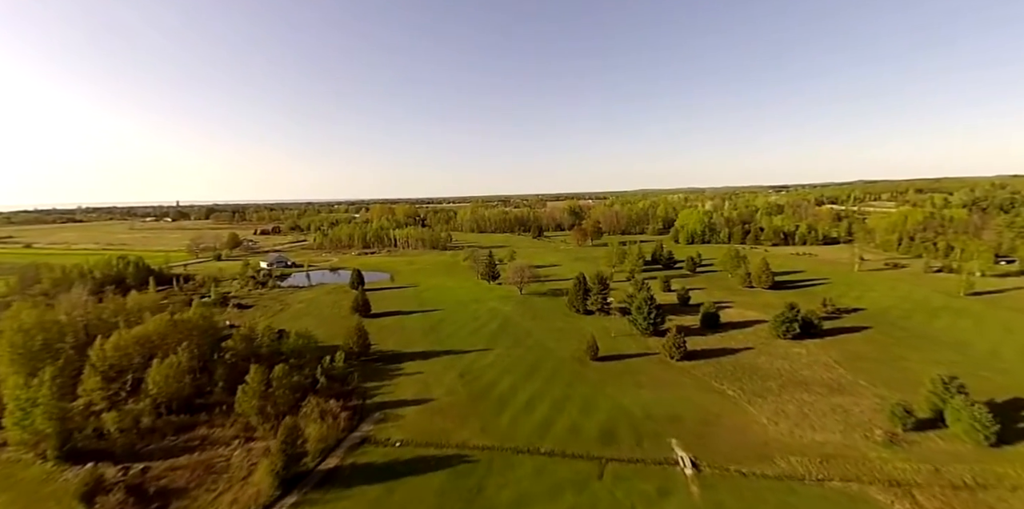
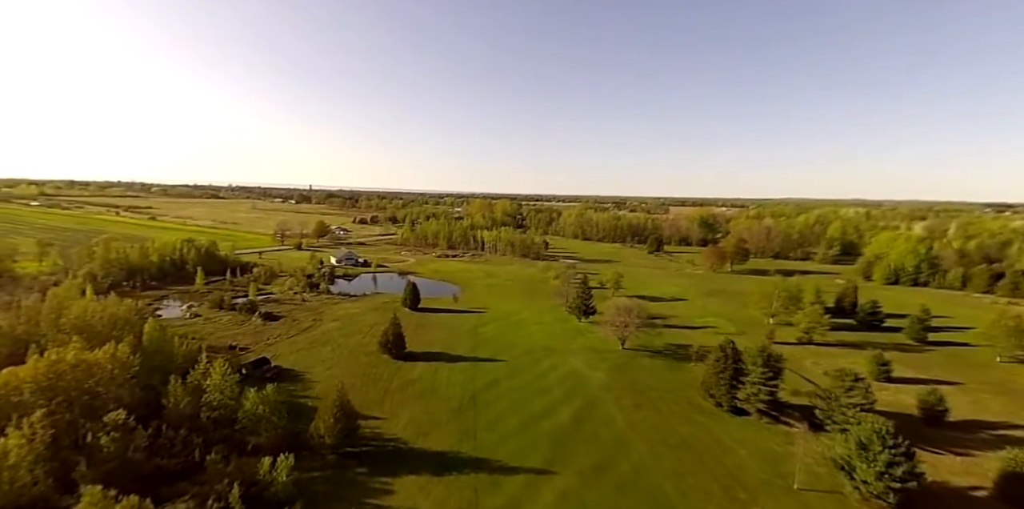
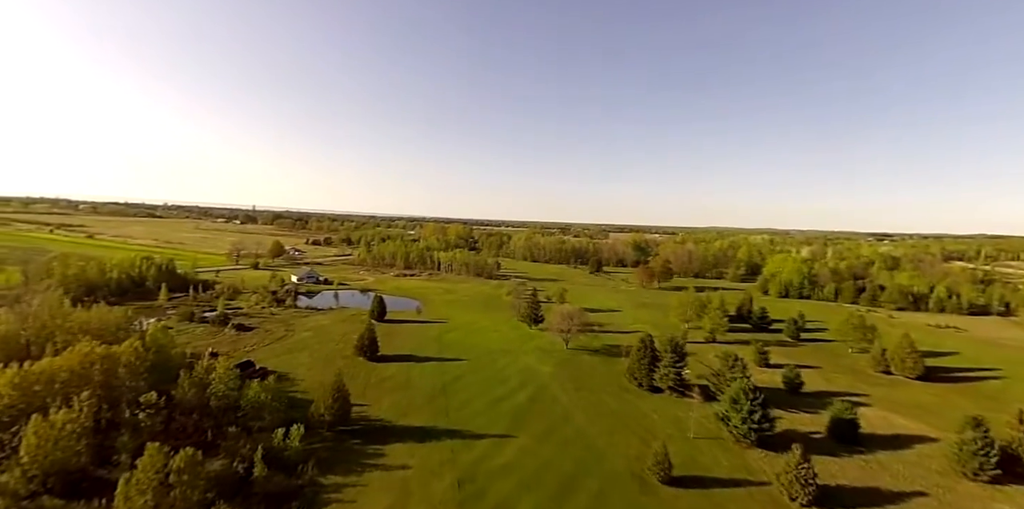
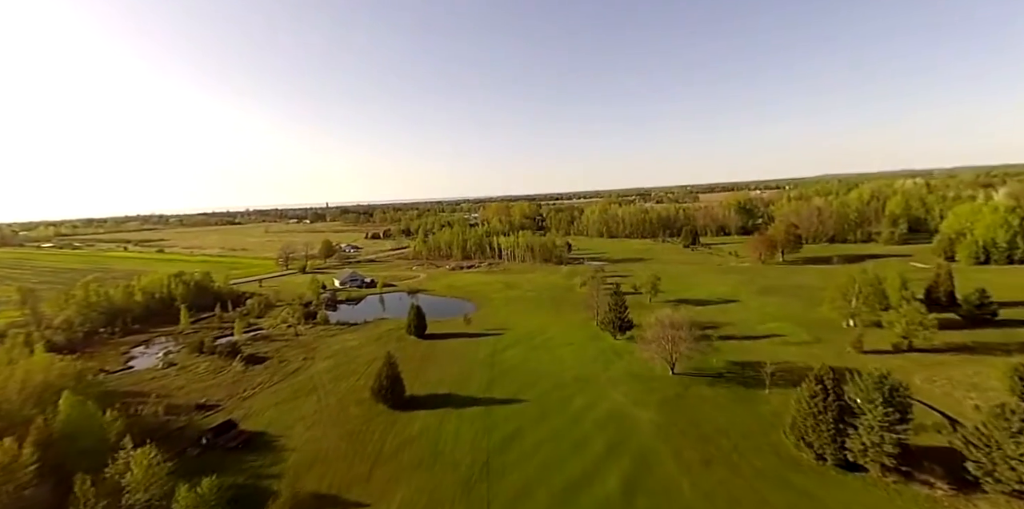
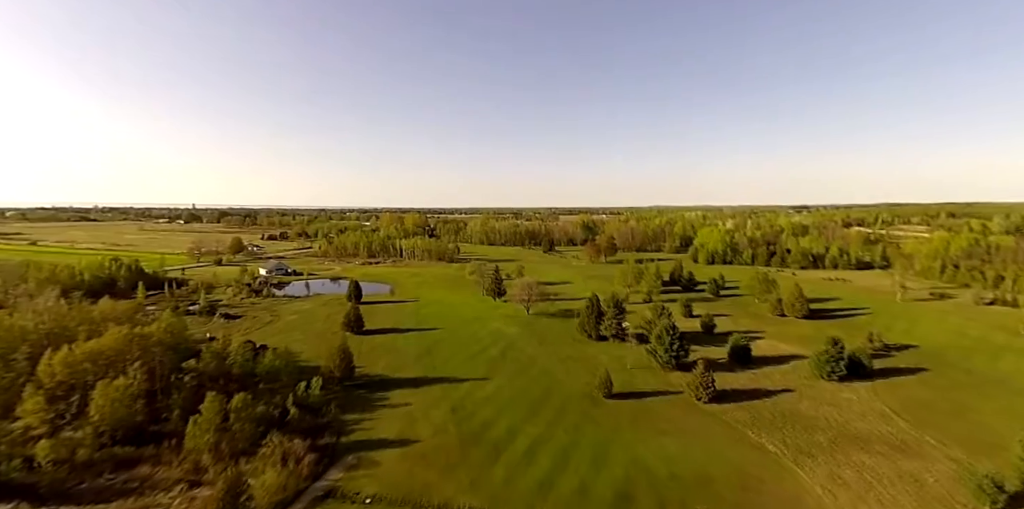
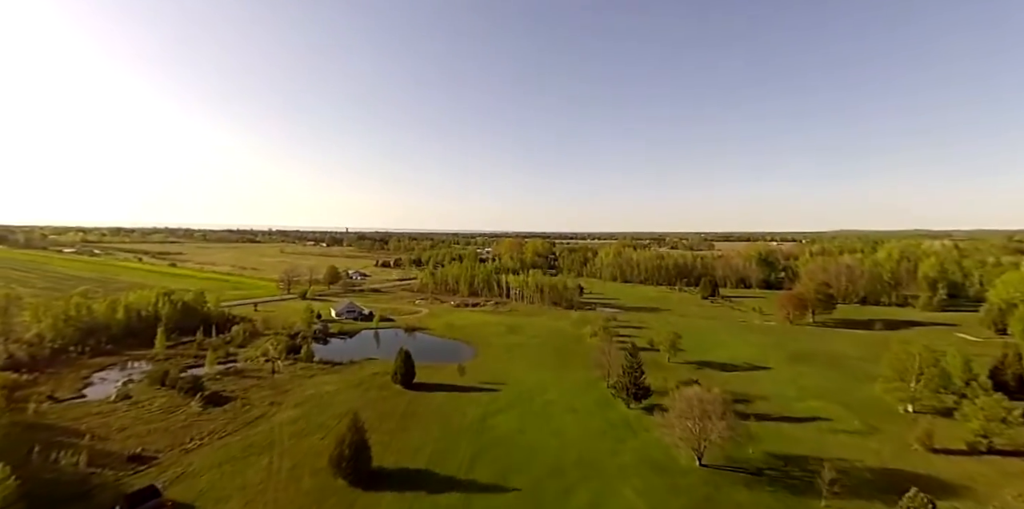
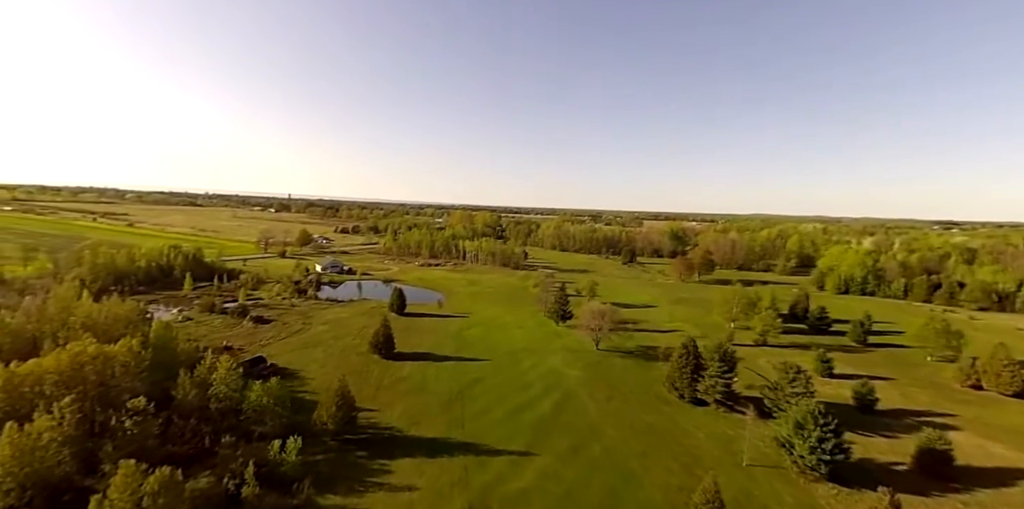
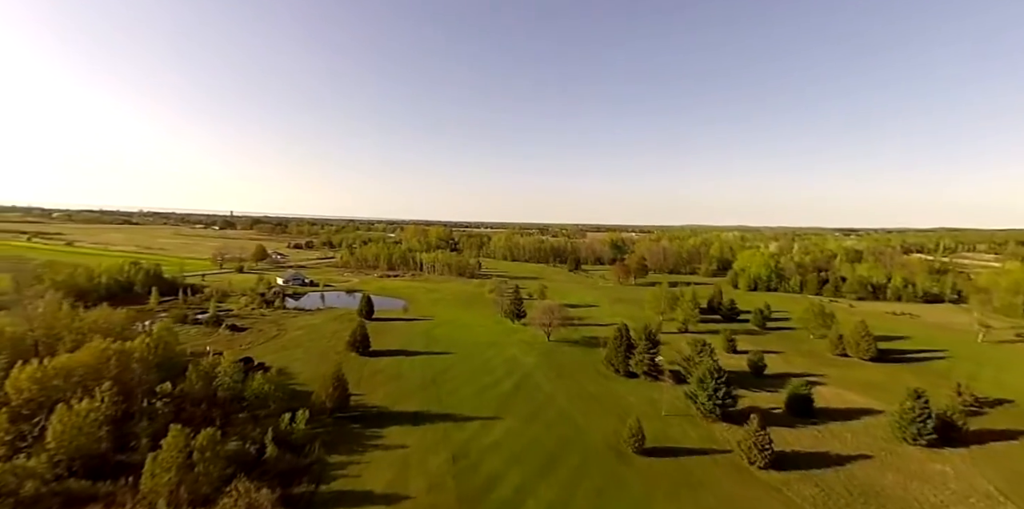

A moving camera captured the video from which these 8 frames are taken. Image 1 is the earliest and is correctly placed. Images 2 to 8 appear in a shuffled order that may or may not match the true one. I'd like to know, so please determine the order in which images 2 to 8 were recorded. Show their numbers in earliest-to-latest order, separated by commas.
5, 8, 3, 7, 2, 4, 6
